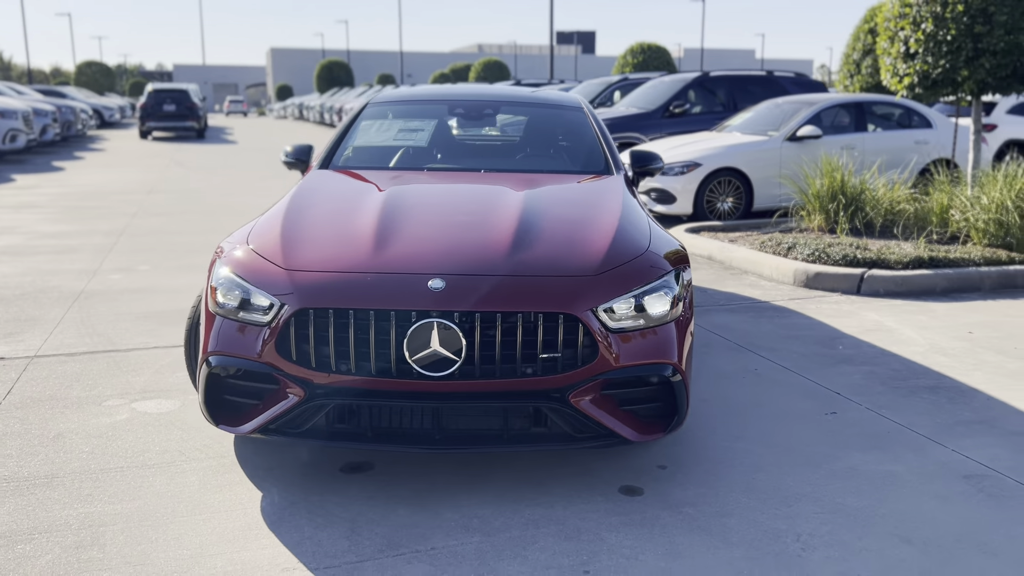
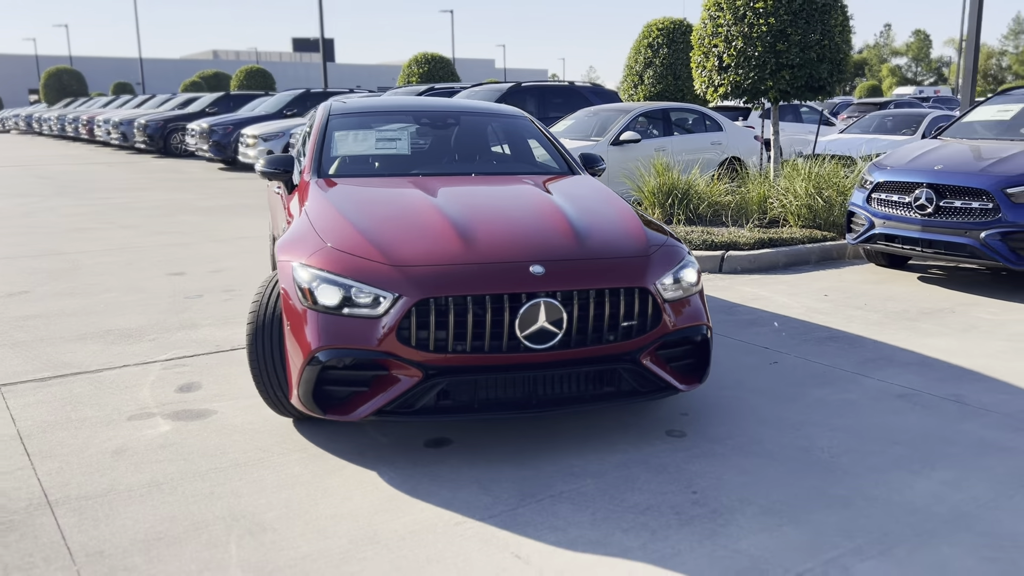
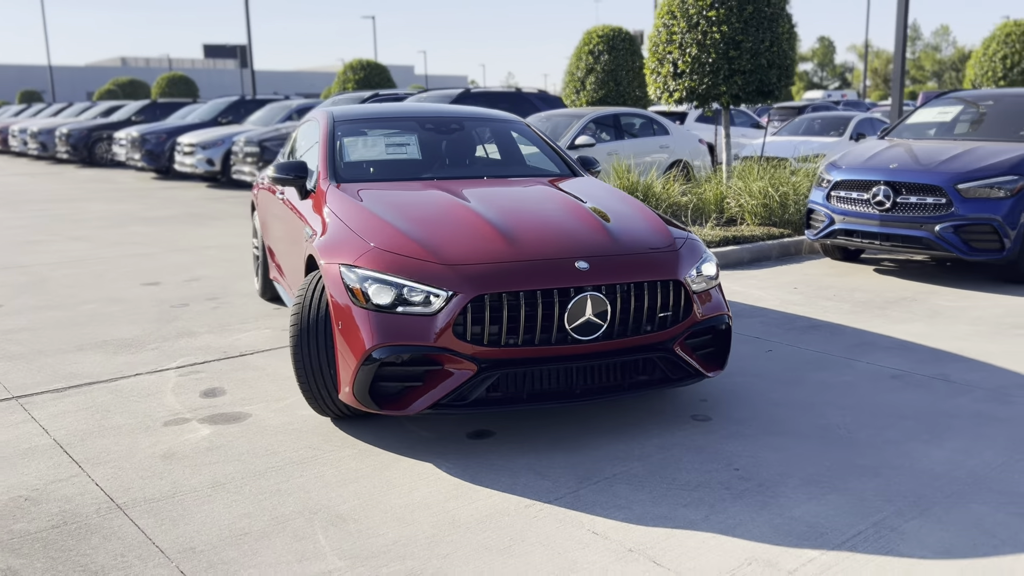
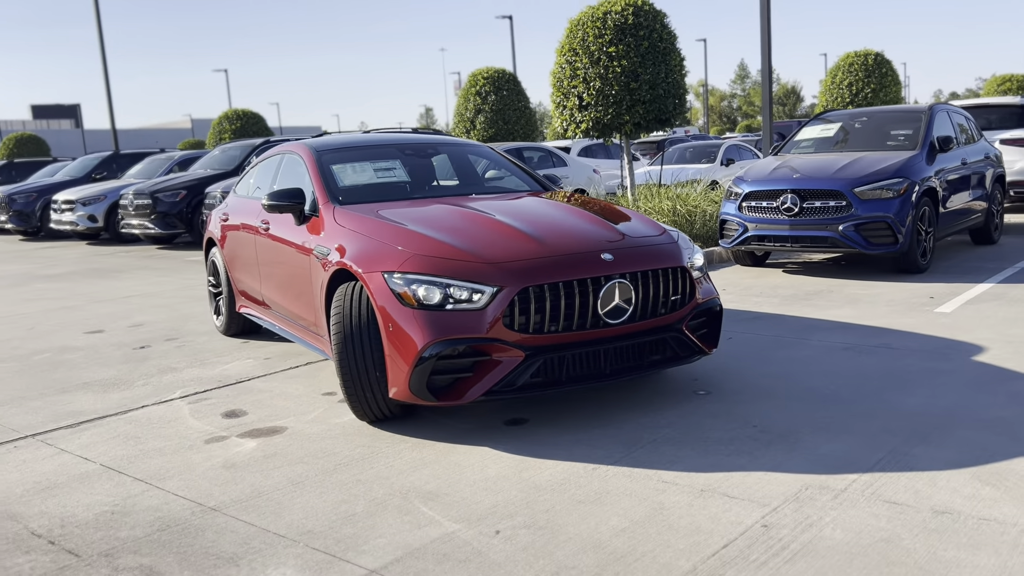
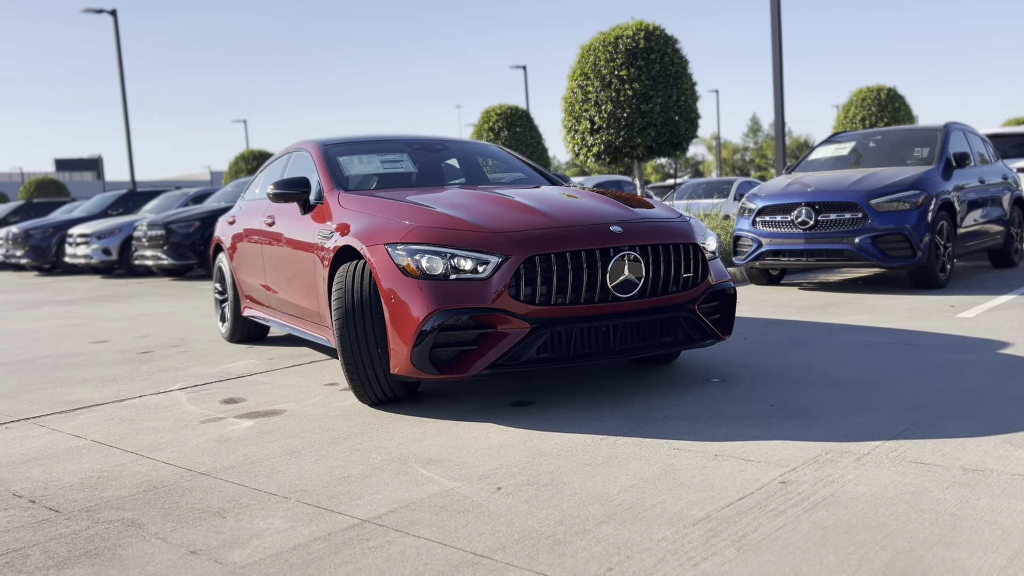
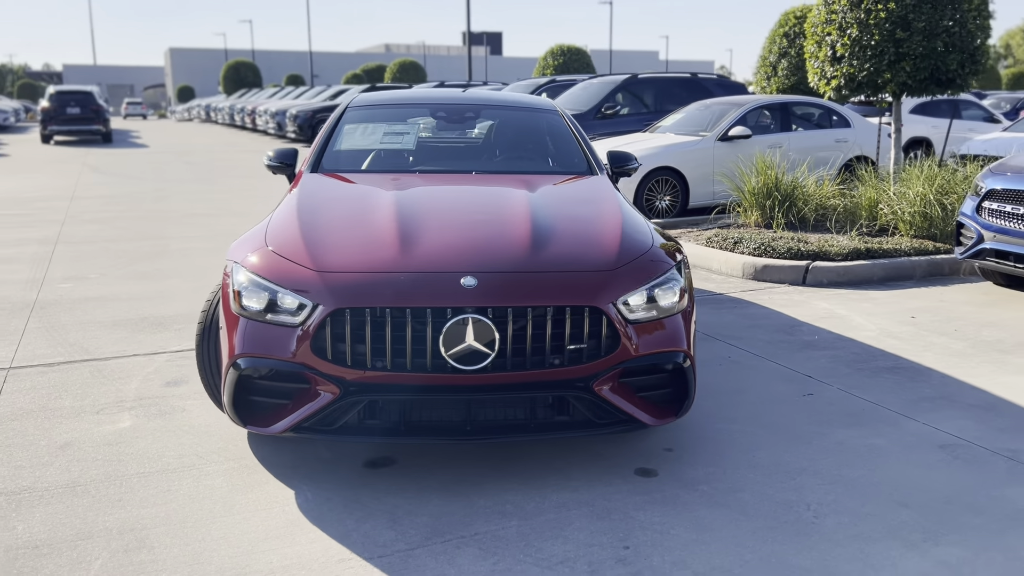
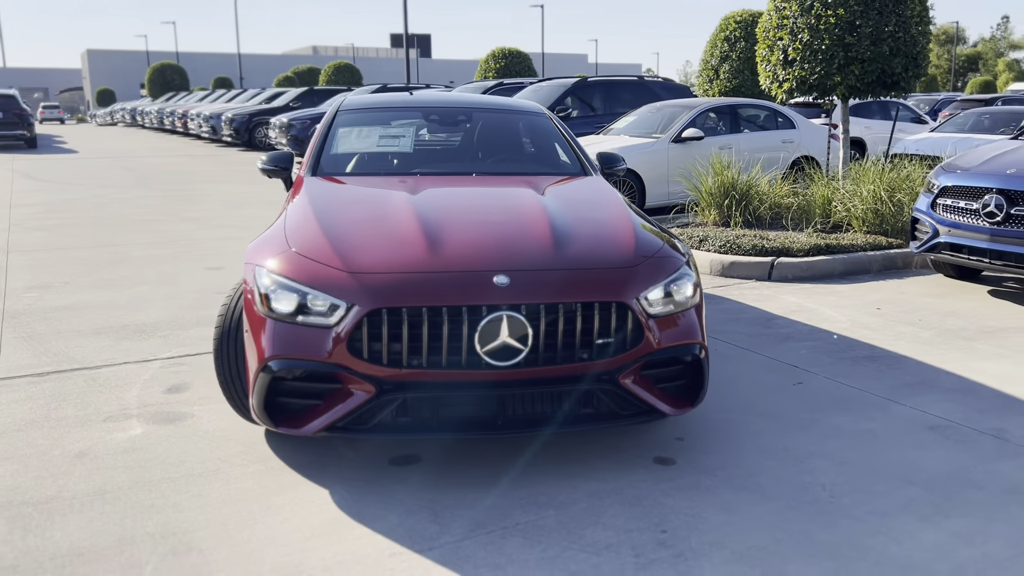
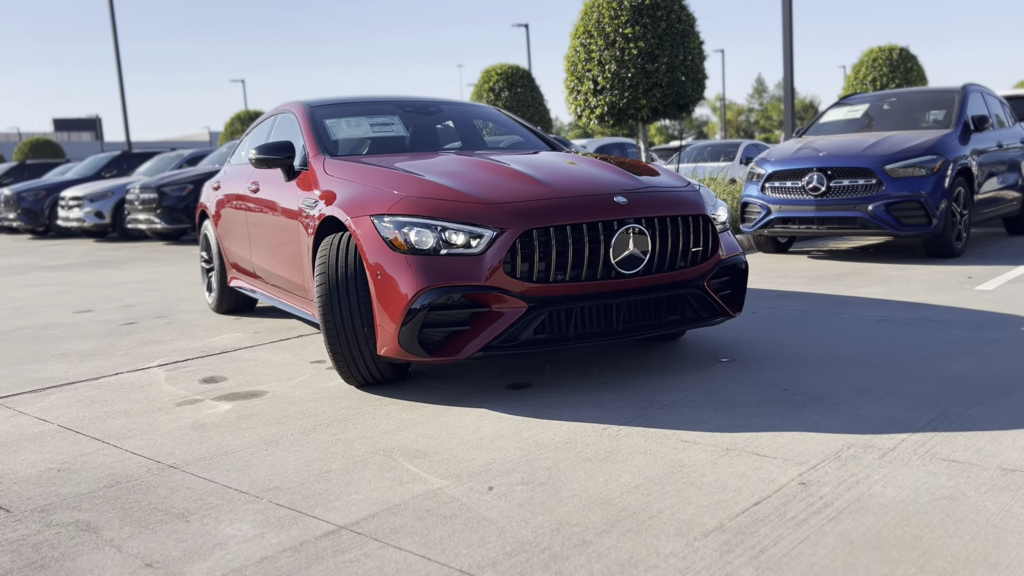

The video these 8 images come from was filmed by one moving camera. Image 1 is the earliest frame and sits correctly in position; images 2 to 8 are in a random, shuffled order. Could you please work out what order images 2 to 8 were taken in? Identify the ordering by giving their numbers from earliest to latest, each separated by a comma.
6, 7, 2, 3, 4, 5, 8
